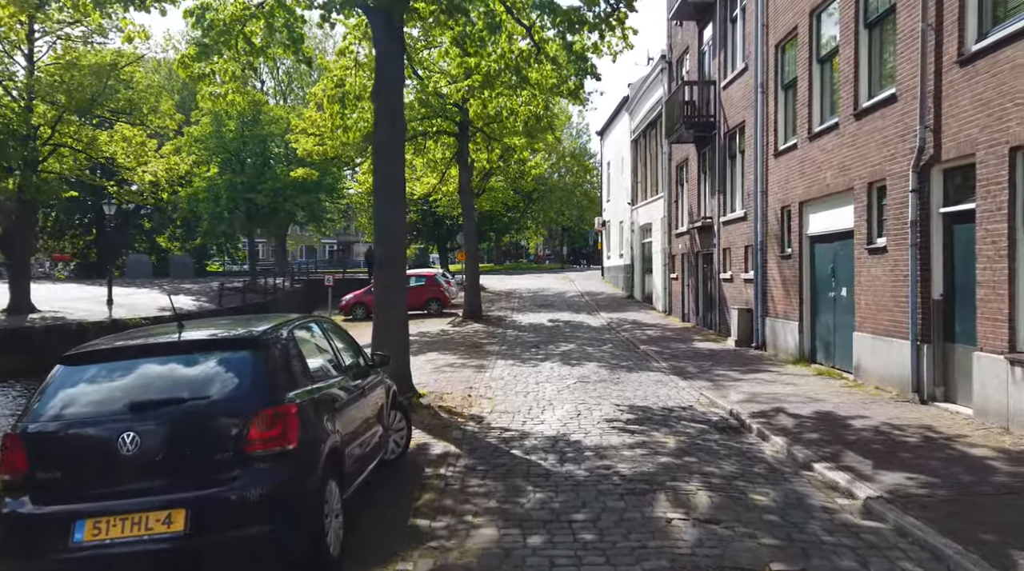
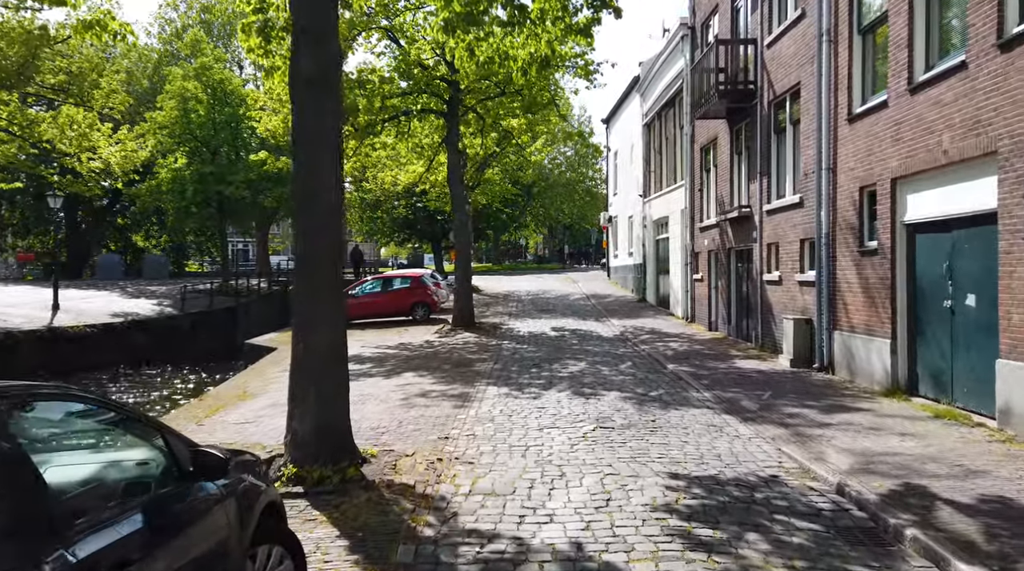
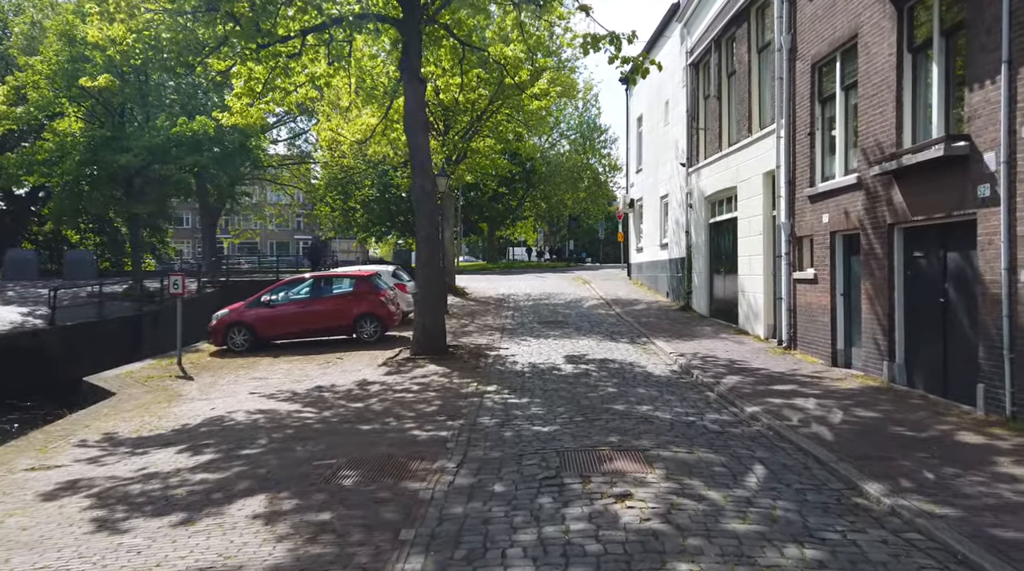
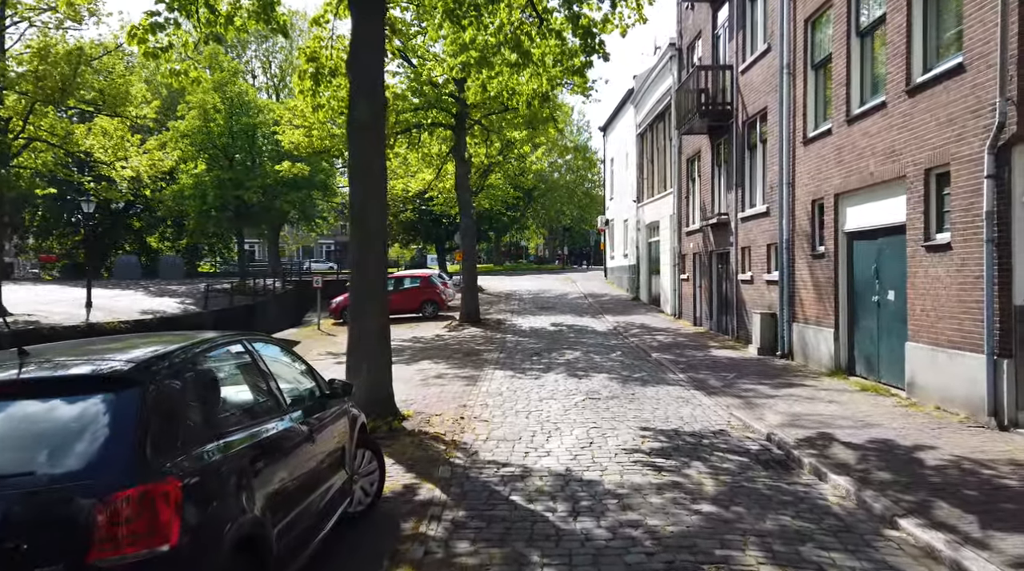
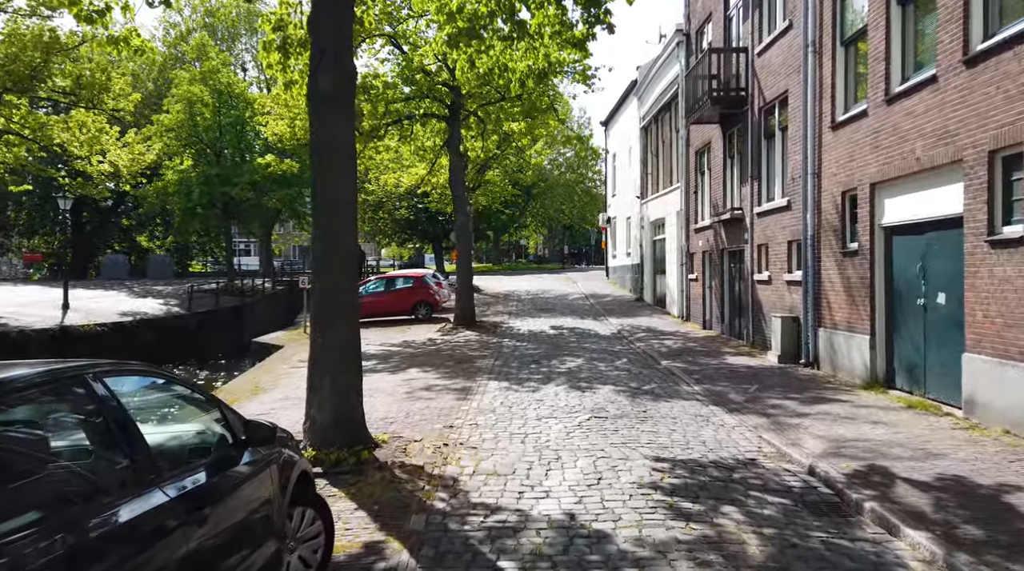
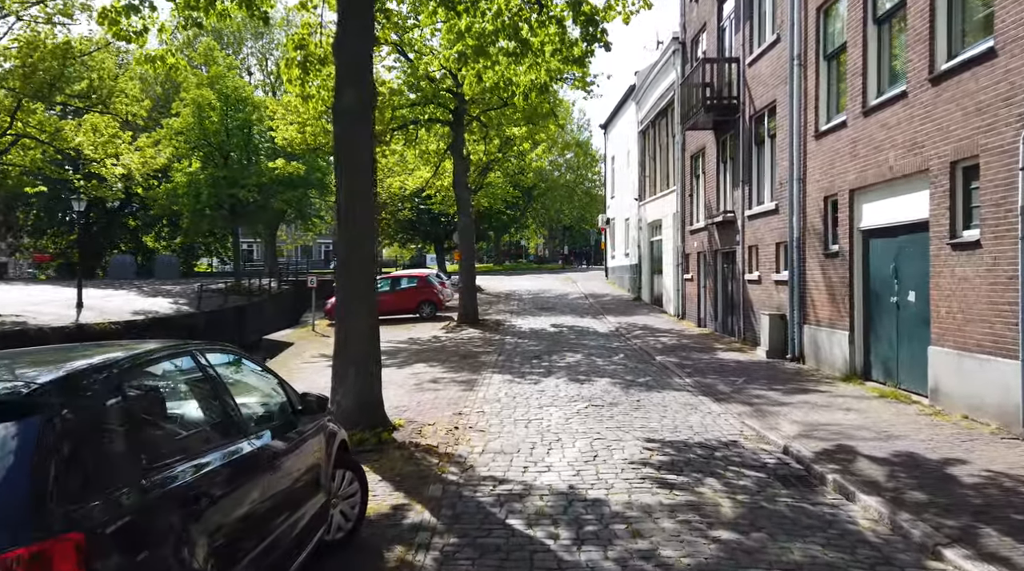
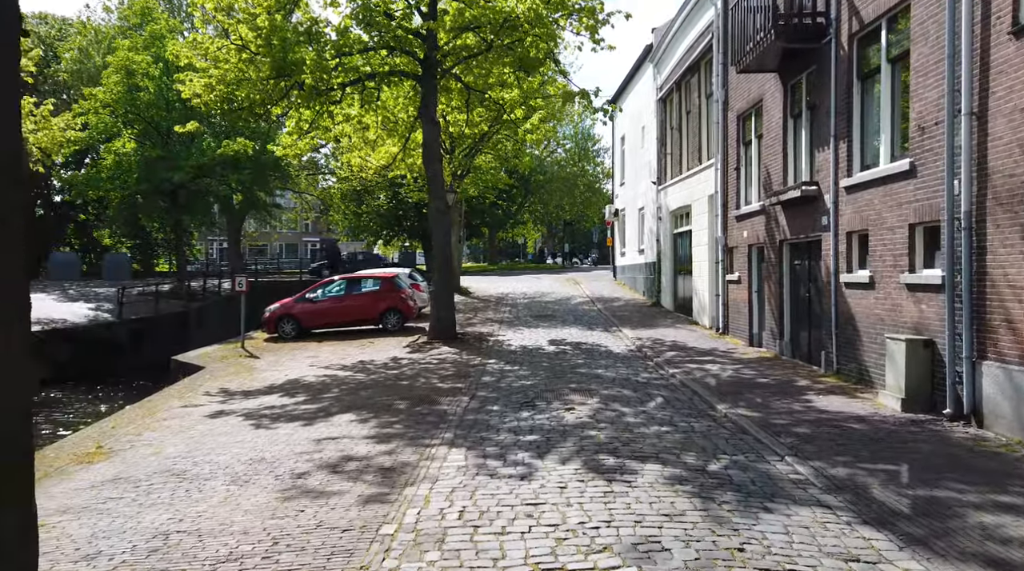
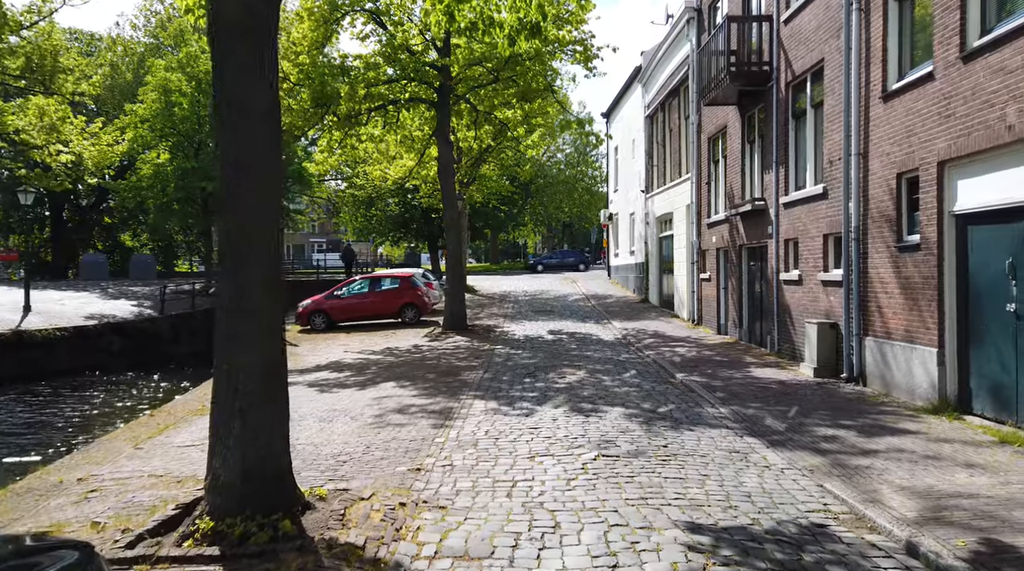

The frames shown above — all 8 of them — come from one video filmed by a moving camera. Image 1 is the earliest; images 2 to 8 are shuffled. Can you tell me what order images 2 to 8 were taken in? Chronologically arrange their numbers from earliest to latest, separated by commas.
4, 6, 5, 2, 8, 7, 3
